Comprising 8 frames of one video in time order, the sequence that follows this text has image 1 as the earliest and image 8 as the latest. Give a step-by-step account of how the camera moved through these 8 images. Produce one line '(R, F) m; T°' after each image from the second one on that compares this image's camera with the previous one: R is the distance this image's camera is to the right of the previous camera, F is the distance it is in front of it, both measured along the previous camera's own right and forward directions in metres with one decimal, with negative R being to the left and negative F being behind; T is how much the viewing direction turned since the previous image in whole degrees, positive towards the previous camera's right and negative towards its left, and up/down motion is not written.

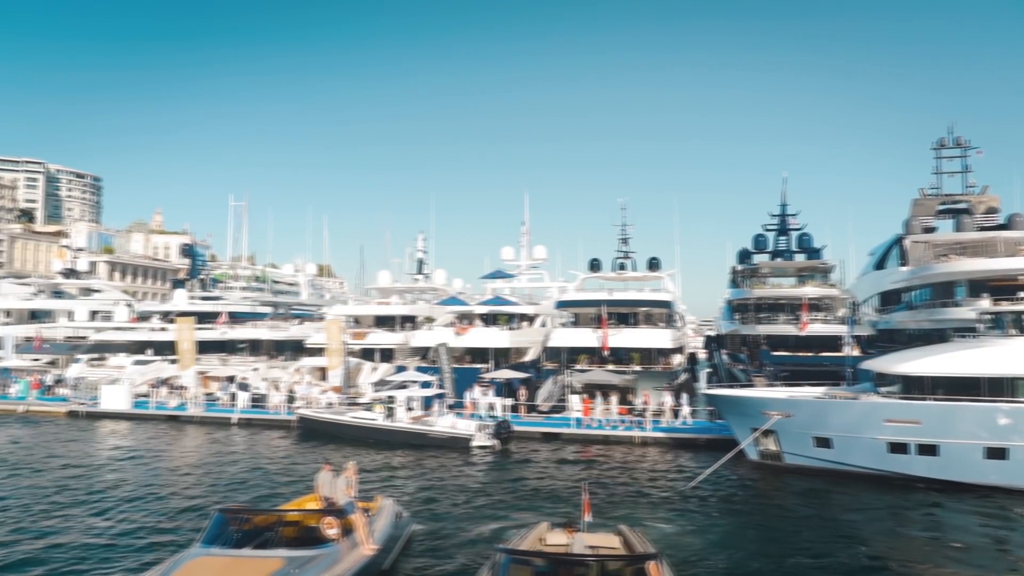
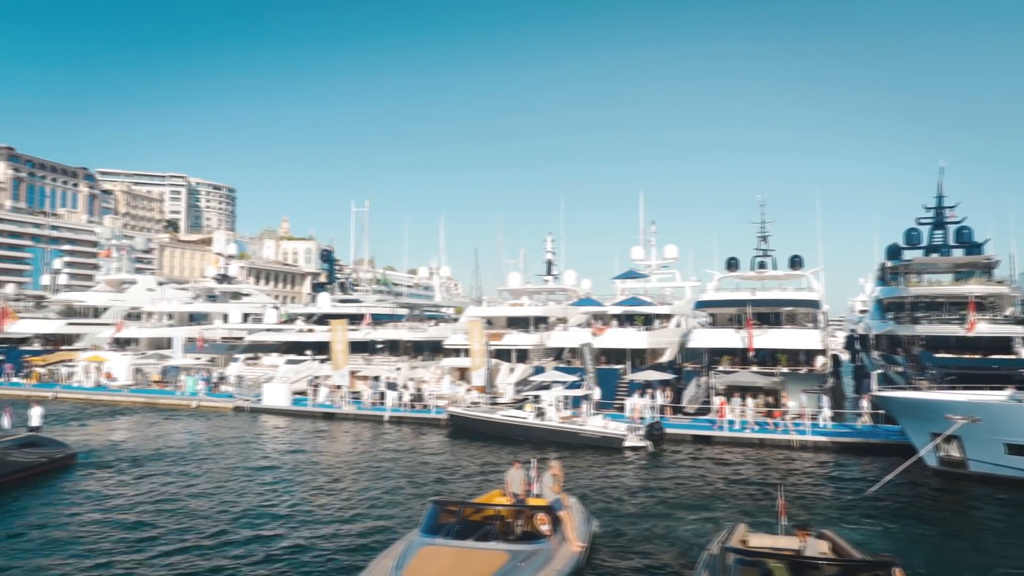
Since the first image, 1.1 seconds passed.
(-1.7, -0.1) m; -8°
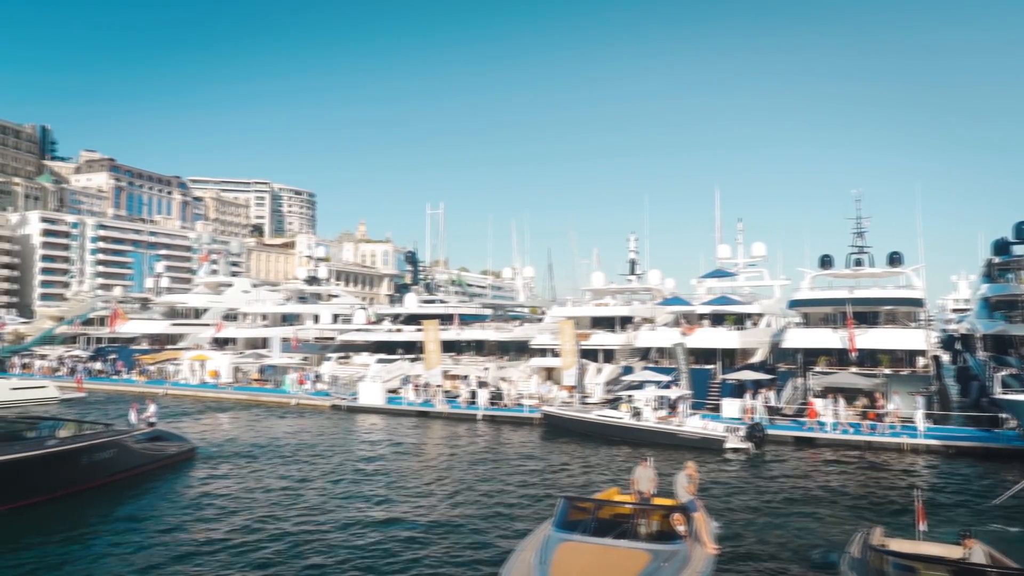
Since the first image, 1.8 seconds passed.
(-1.0, -0.2) m; -5°
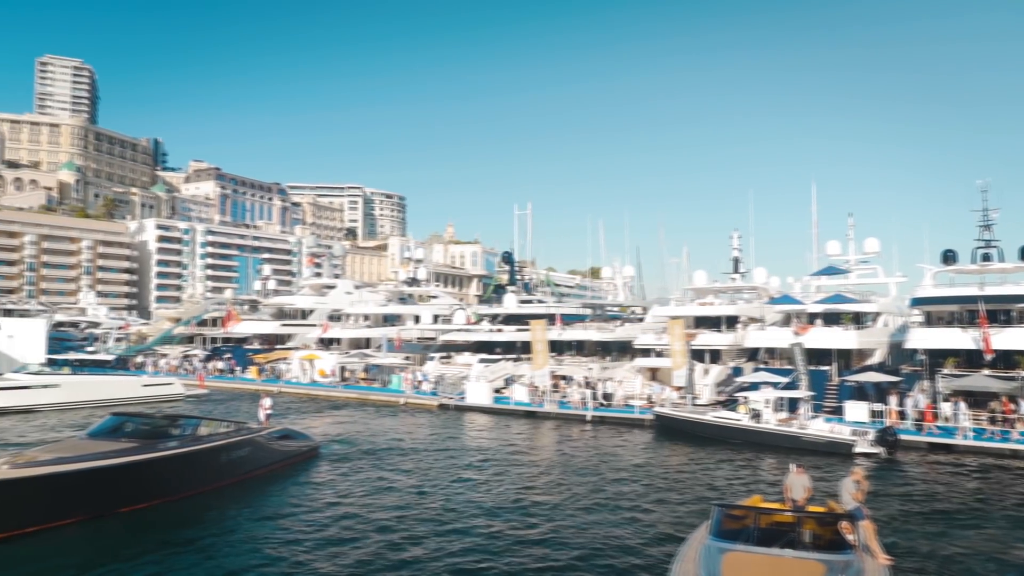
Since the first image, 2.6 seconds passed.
(-1.1, 0.0) m; -6°
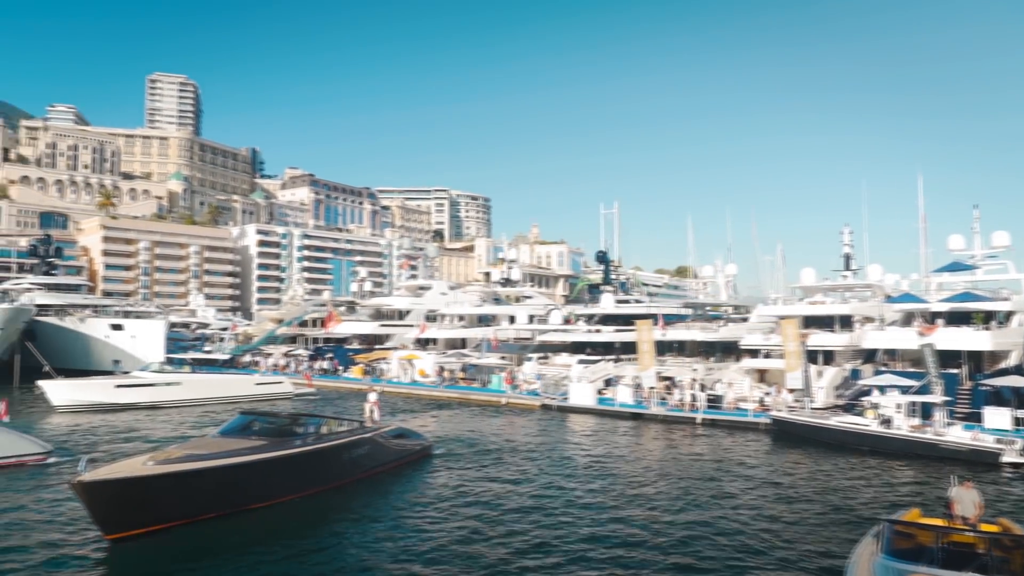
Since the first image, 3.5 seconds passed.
(-1.1, +0.3) m; -6°
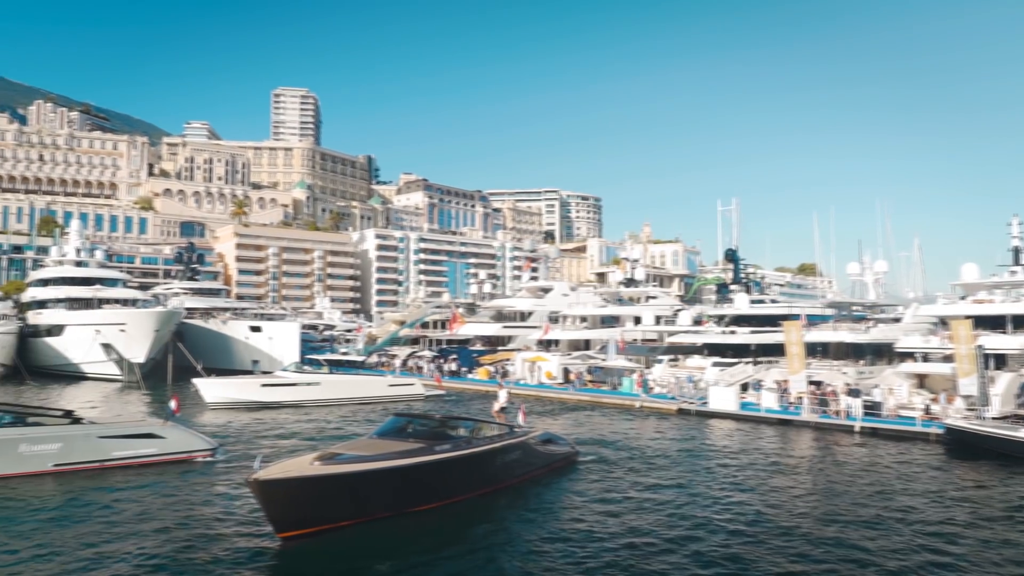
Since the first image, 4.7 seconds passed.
(-1.4, +0.6) m; -8°
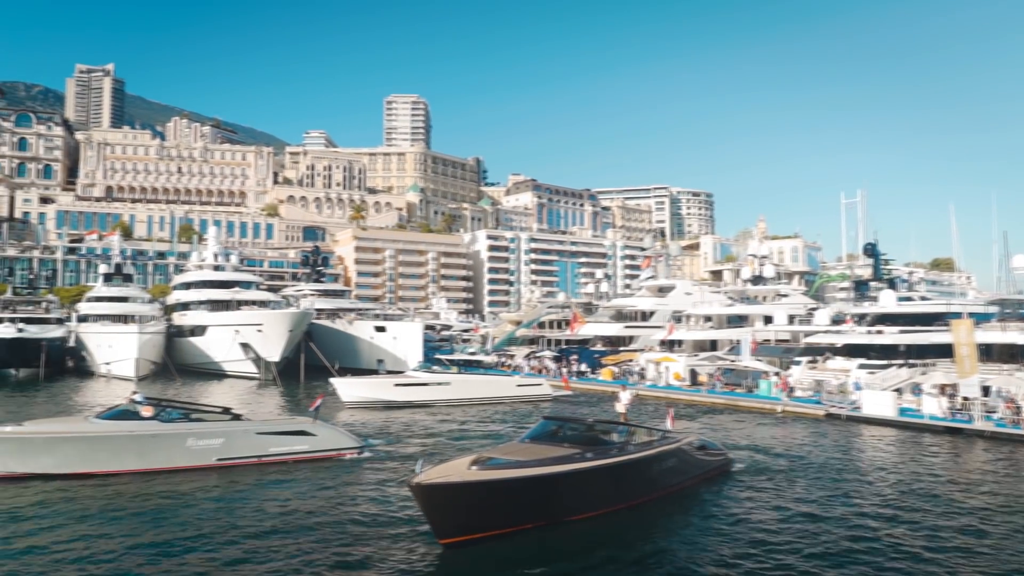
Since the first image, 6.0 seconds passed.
(-1.4, +0.5) m; -8°
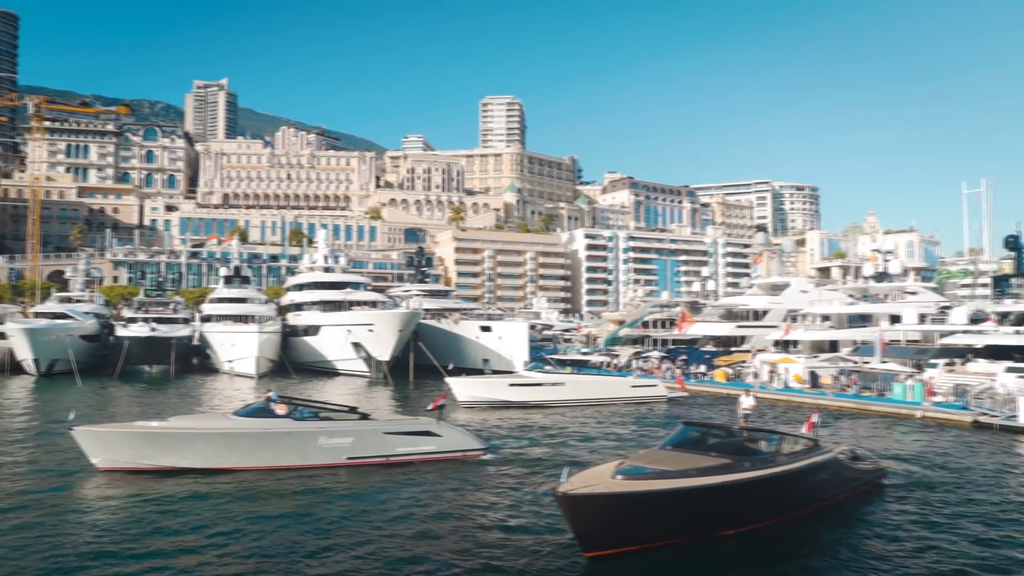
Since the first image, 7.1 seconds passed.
(-1.2, +0.2) m; -7°
